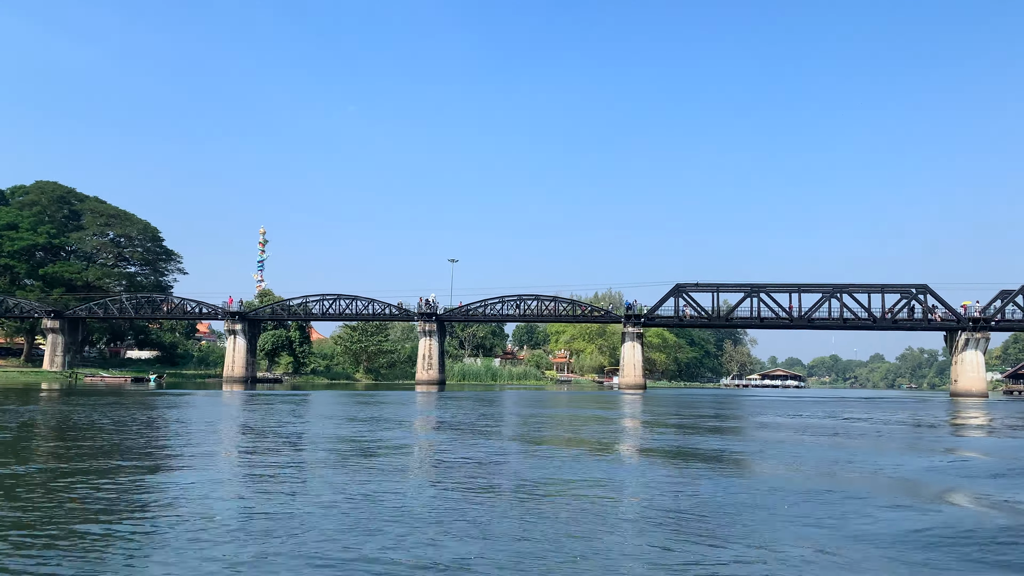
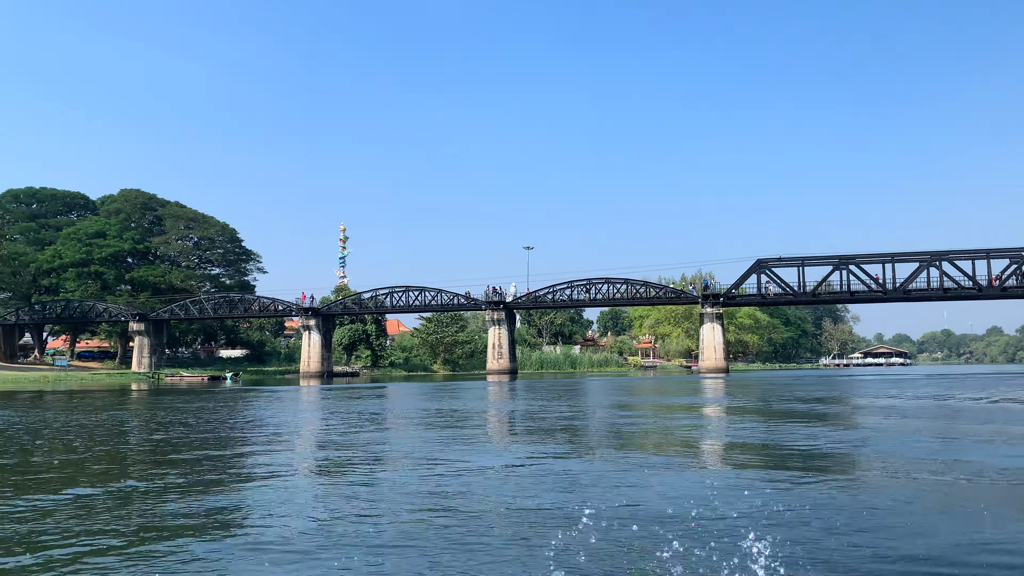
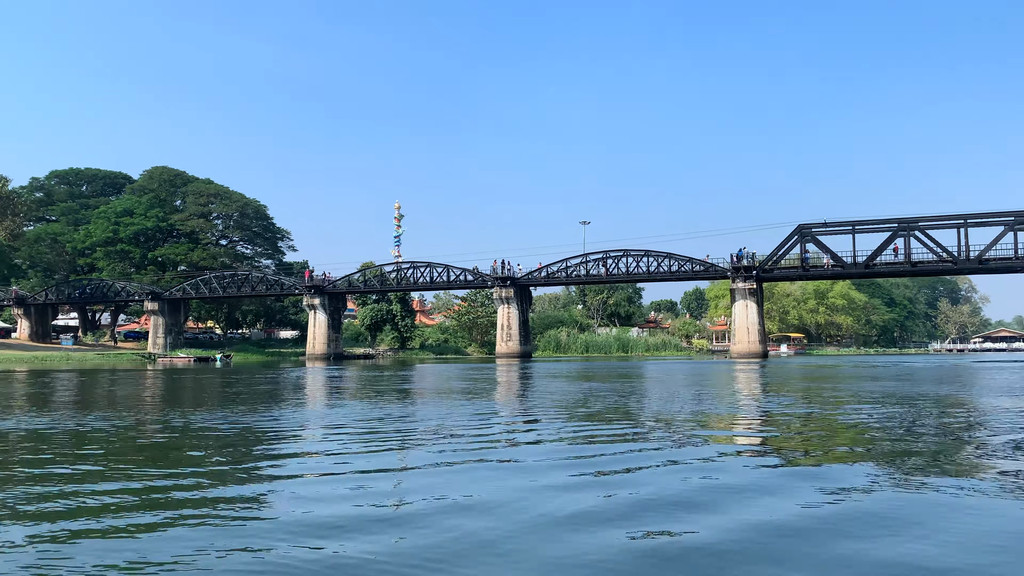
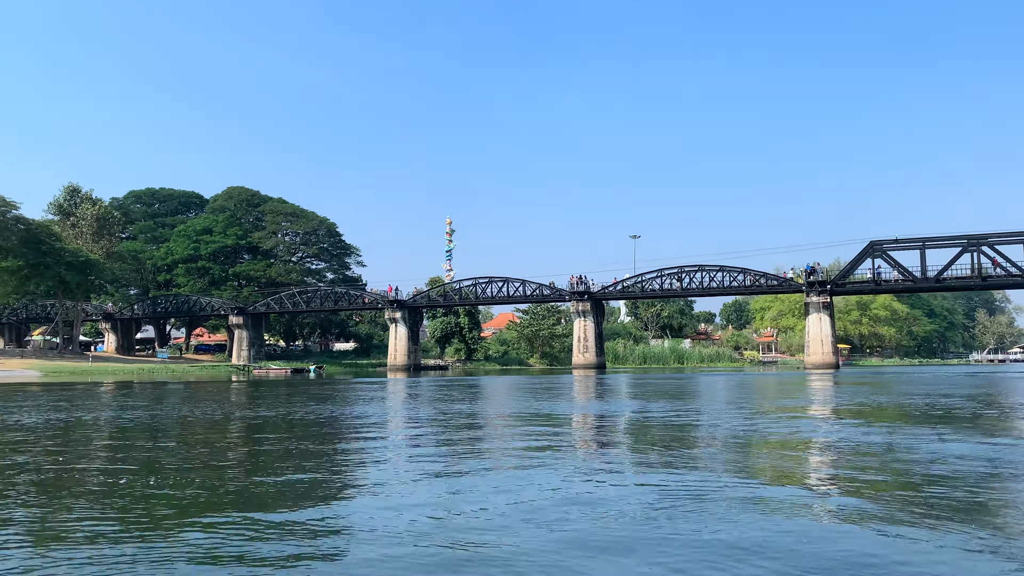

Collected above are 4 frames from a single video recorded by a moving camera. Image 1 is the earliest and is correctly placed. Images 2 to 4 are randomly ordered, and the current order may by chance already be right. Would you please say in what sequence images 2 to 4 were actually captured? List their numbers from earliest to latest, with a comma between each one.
2, 4, 3
